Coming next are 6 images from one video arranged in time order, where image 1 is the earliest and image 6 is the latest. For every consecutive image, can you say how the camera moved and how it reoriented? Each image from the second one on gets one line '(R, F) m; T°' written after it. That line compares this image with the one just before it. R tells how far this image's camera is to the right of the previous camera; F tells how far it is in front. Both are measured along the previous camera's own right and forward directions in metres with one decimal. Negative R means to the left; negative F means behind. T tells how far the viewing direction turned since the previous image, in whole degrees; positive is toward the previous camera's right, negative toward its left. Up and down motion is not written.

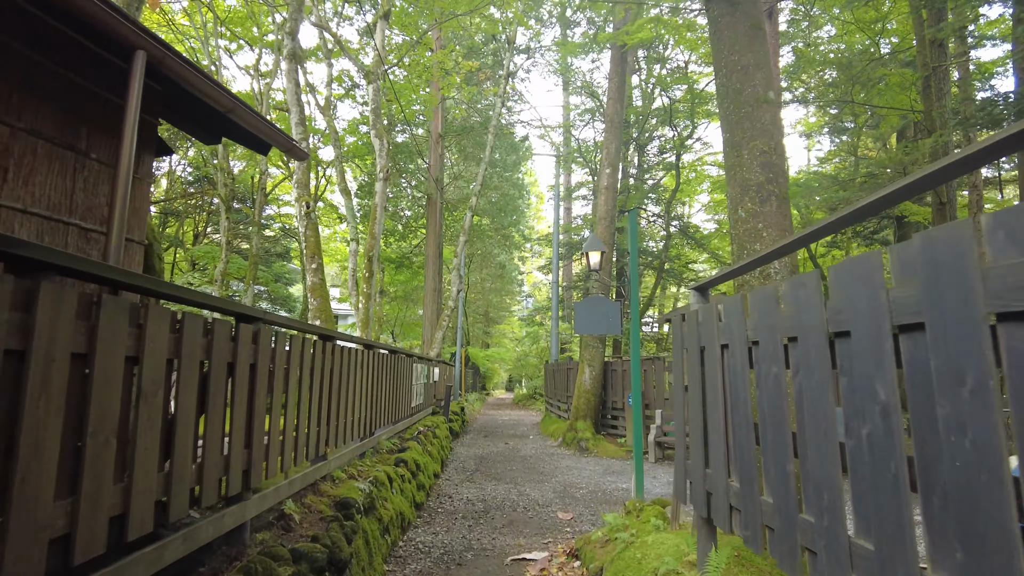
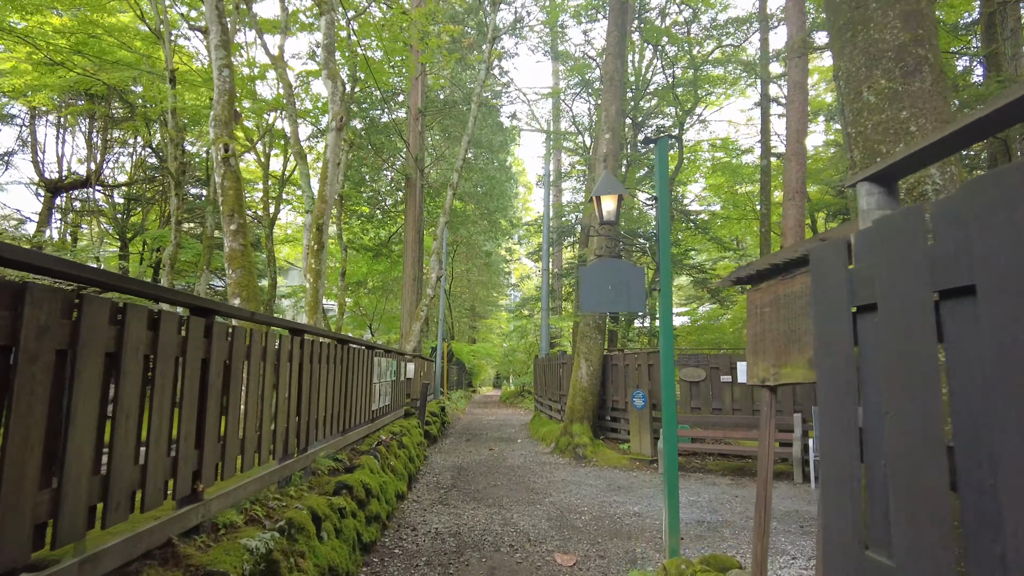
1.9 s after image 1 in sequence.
(0.0, +1.3) m; +1°
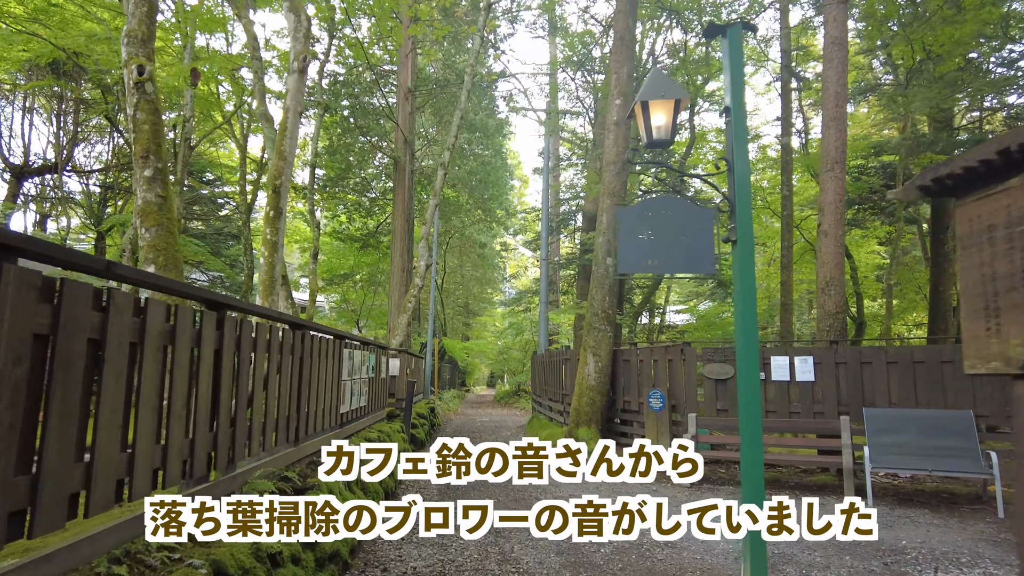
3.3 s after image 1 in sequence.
(0.0, +1.0) m; +1°
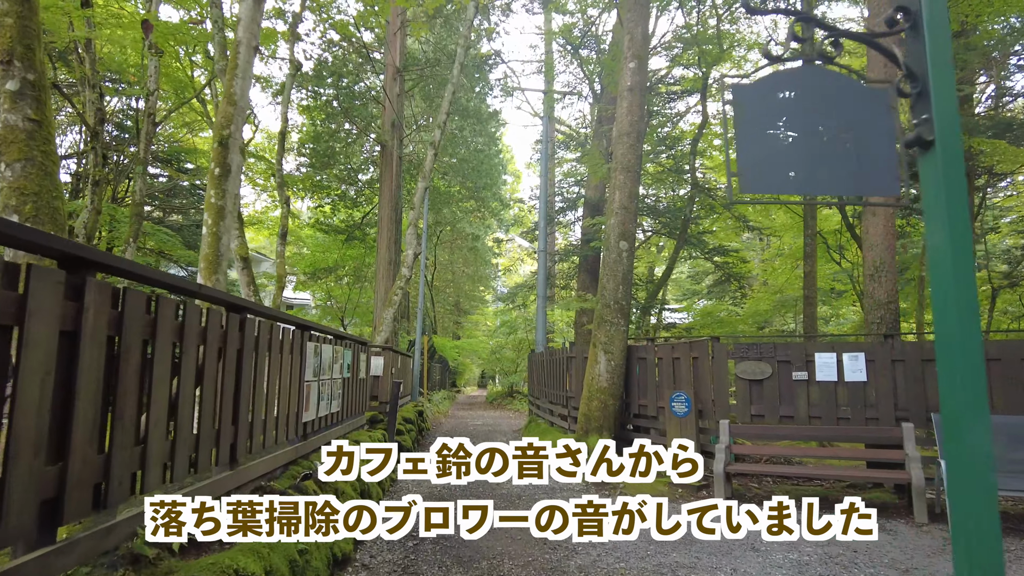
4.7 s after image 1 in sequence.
(-0.1, +1.0) m; +1°
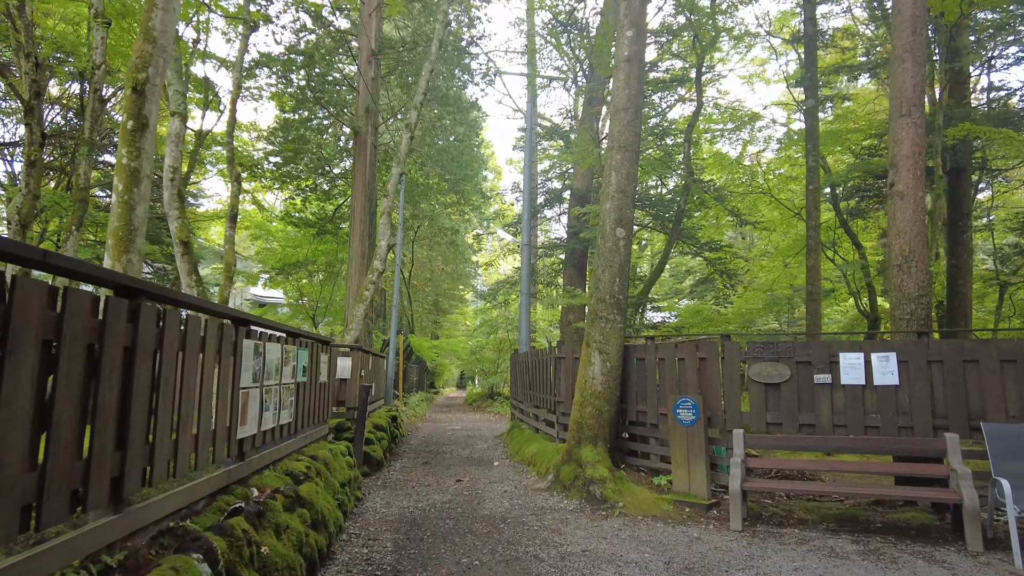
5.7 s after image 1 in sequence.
(0.0, +0.8) m; +2°
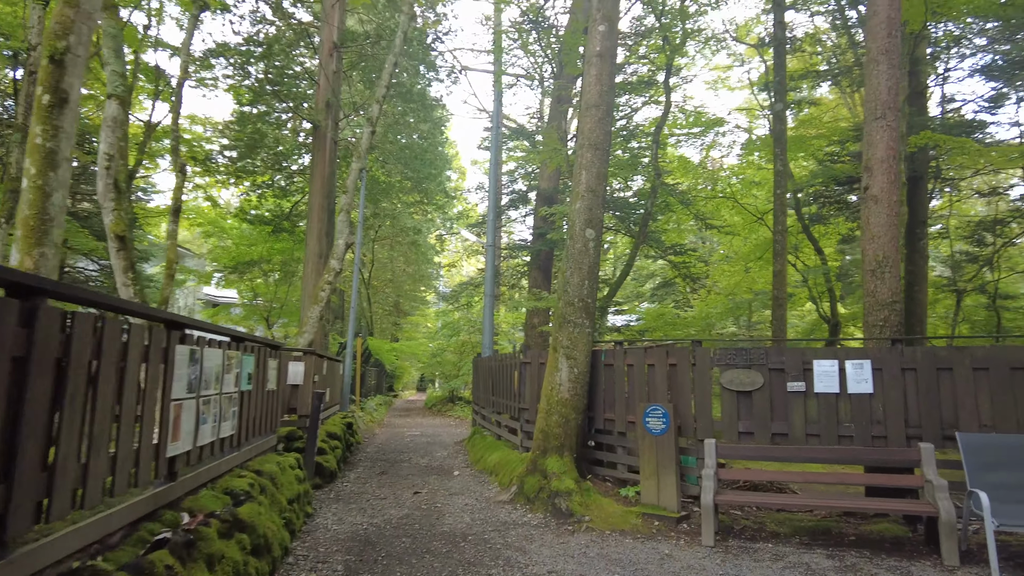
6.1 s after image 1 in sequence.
(0.0, +0.3) m; +4°
